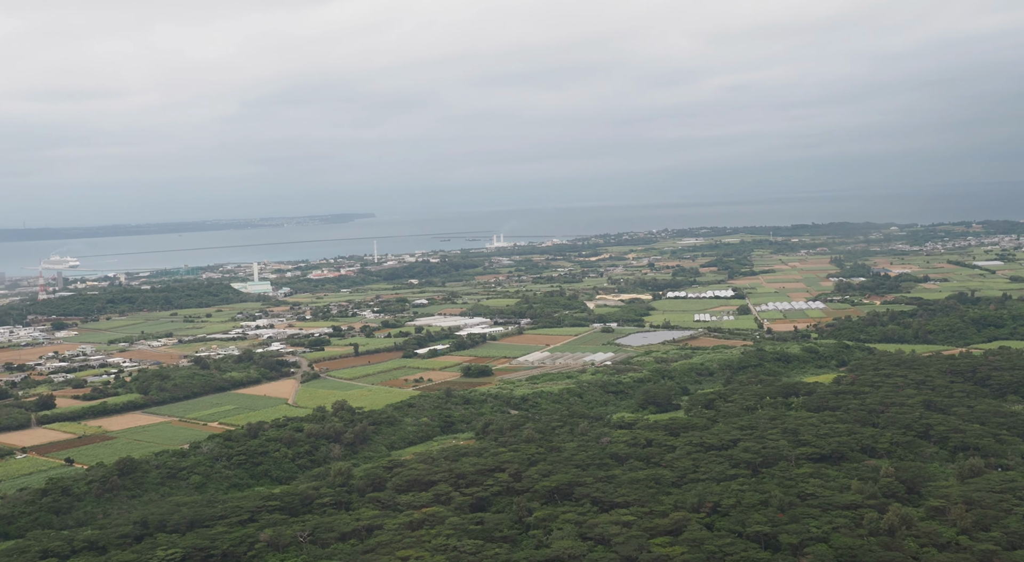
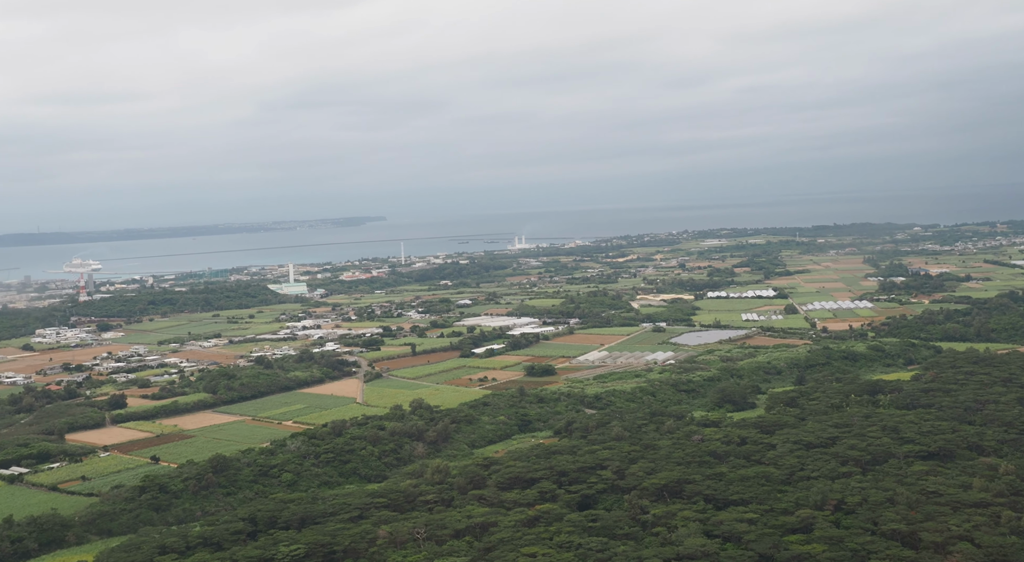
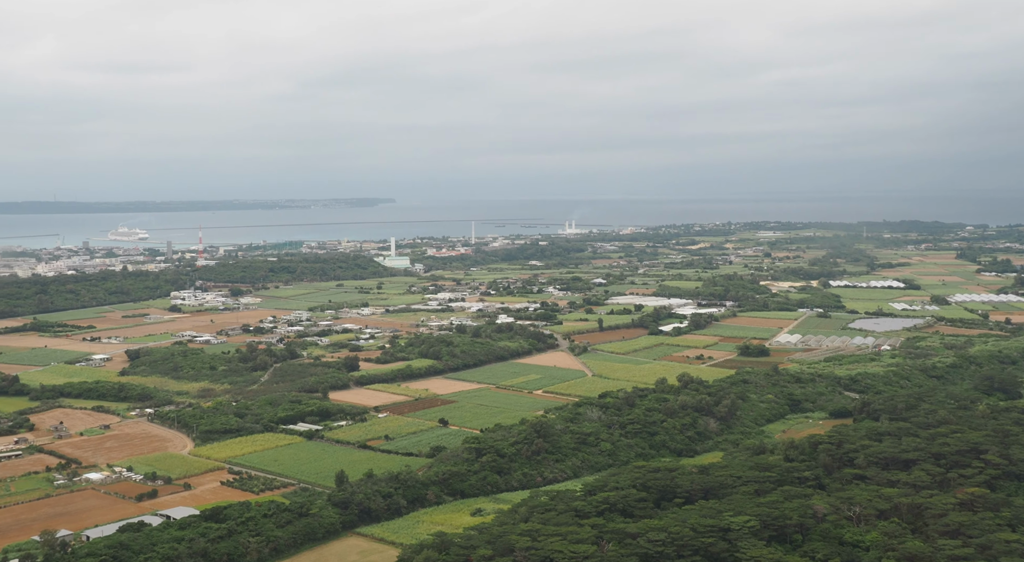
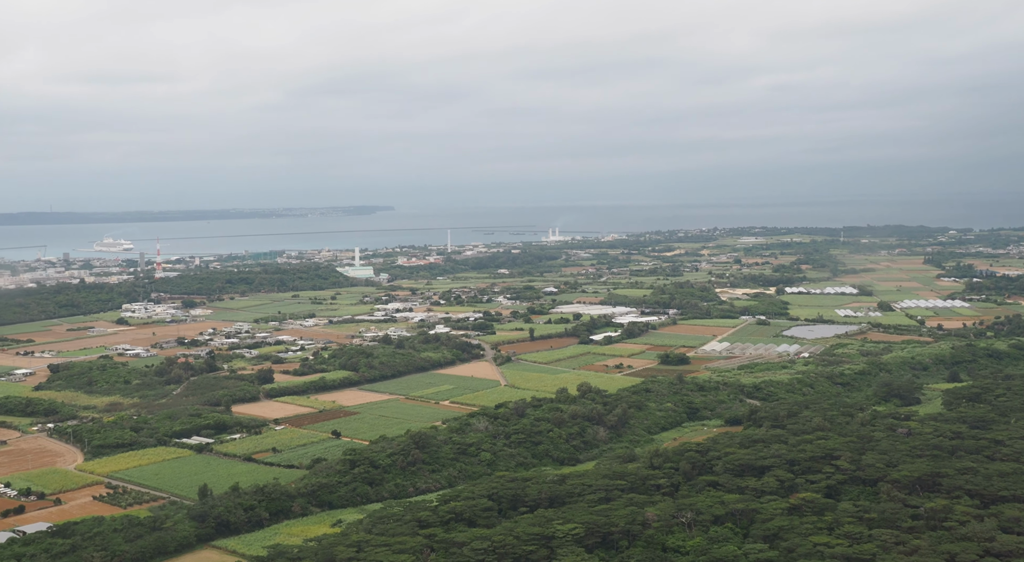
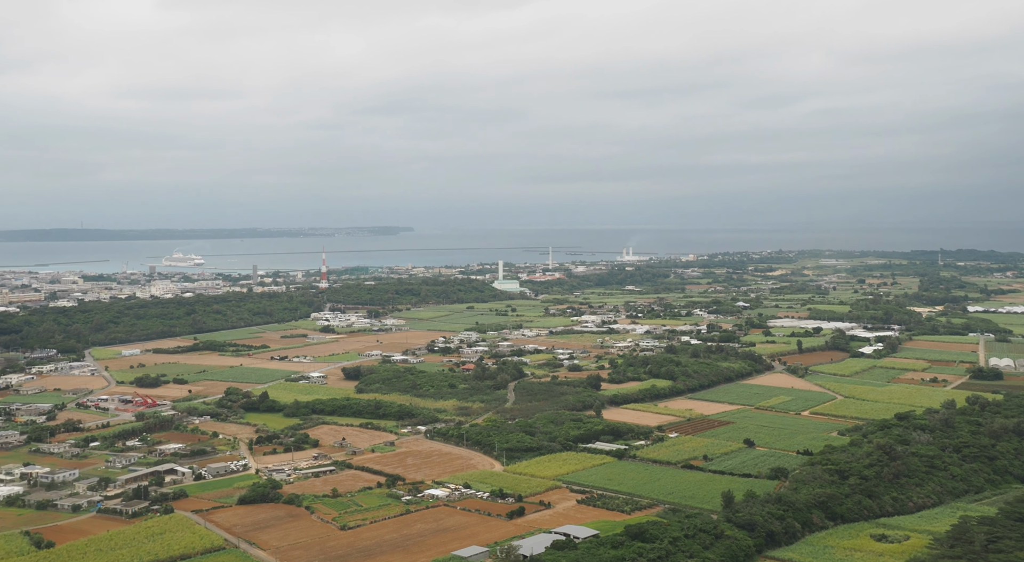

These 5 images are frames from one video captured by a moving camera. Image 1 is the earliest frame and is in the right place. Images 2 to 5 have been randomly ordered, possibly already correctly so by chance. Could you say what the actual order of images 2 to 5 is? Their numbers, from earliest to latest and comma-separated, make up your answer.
2, 4, 3, 5
